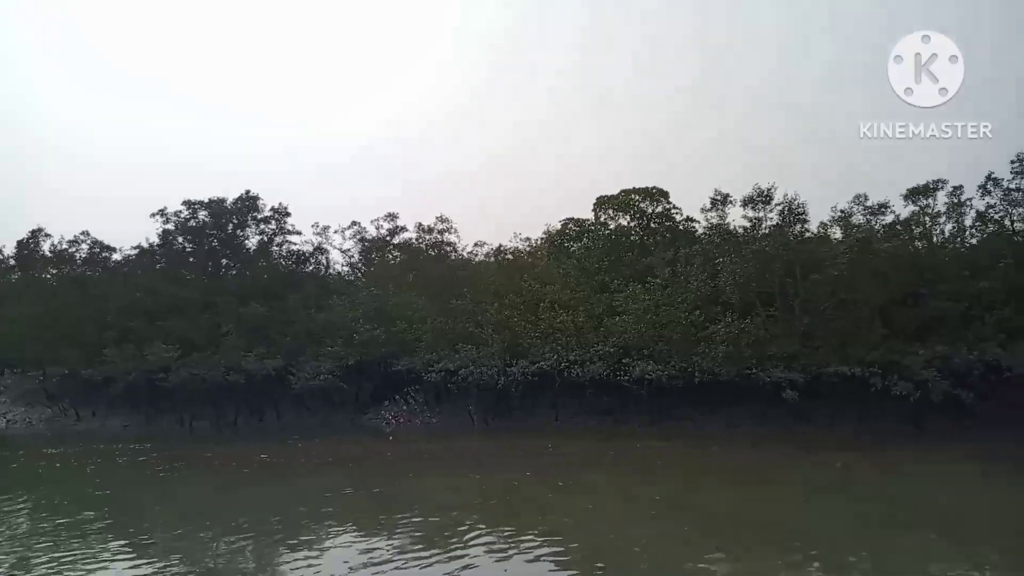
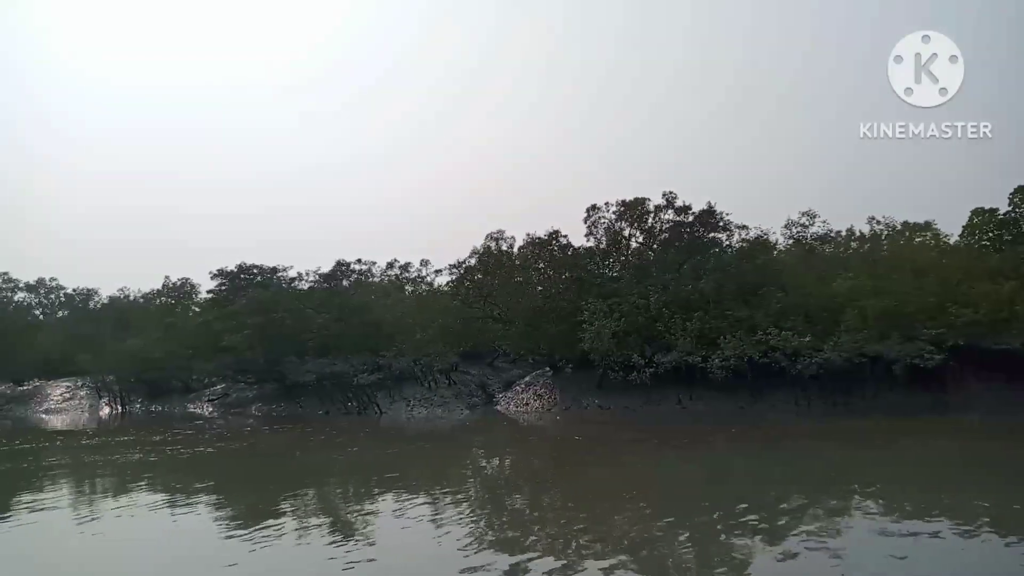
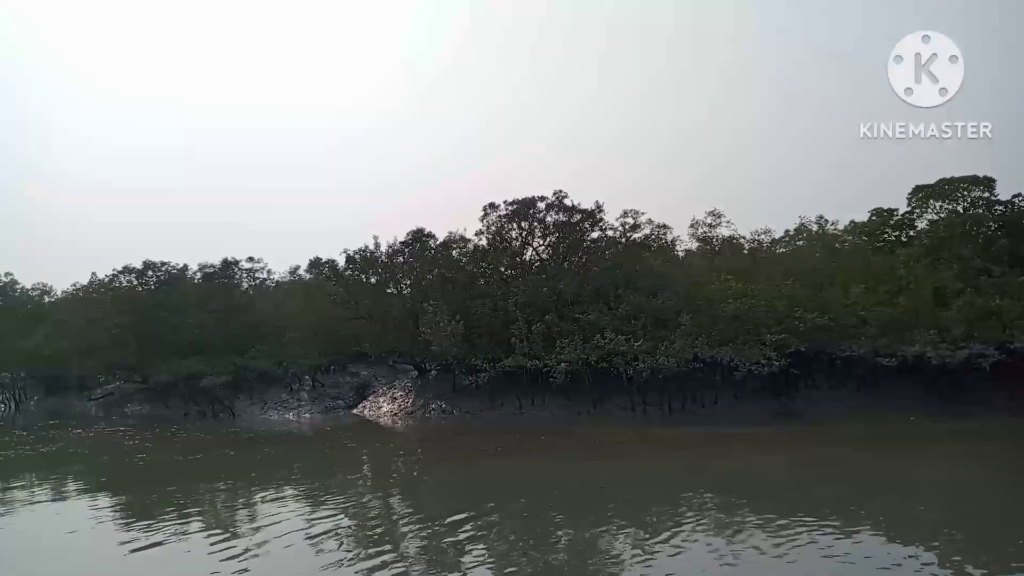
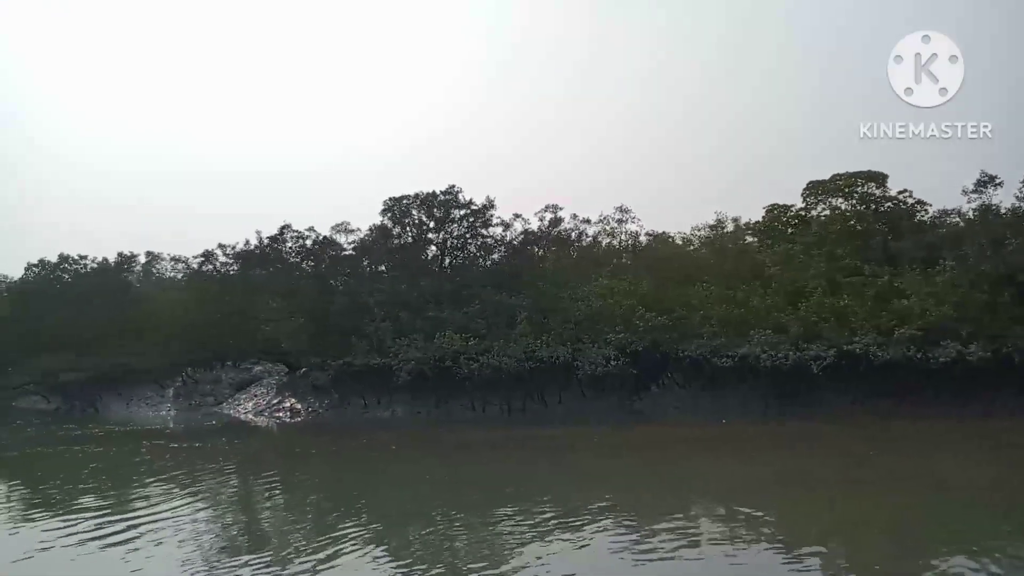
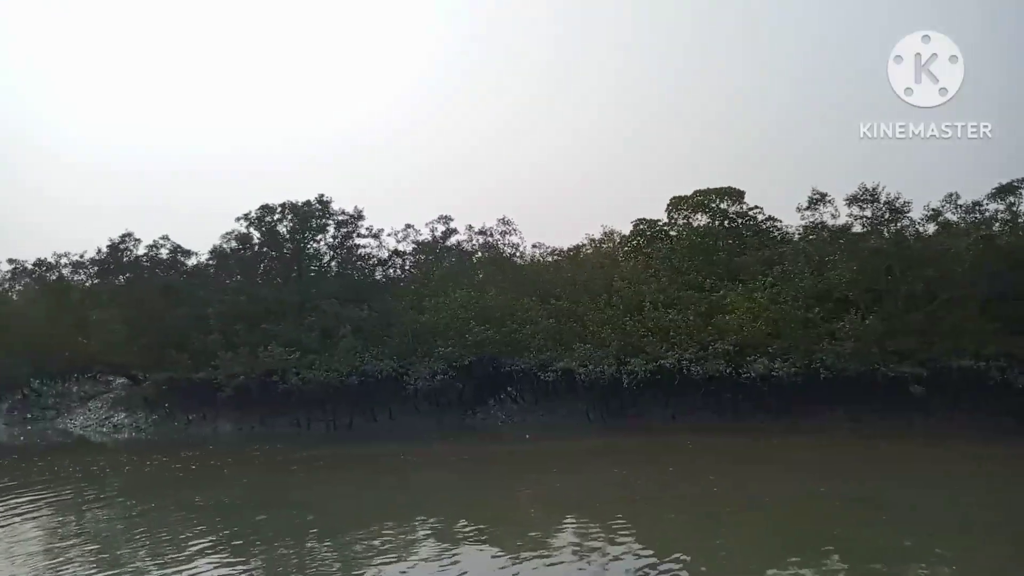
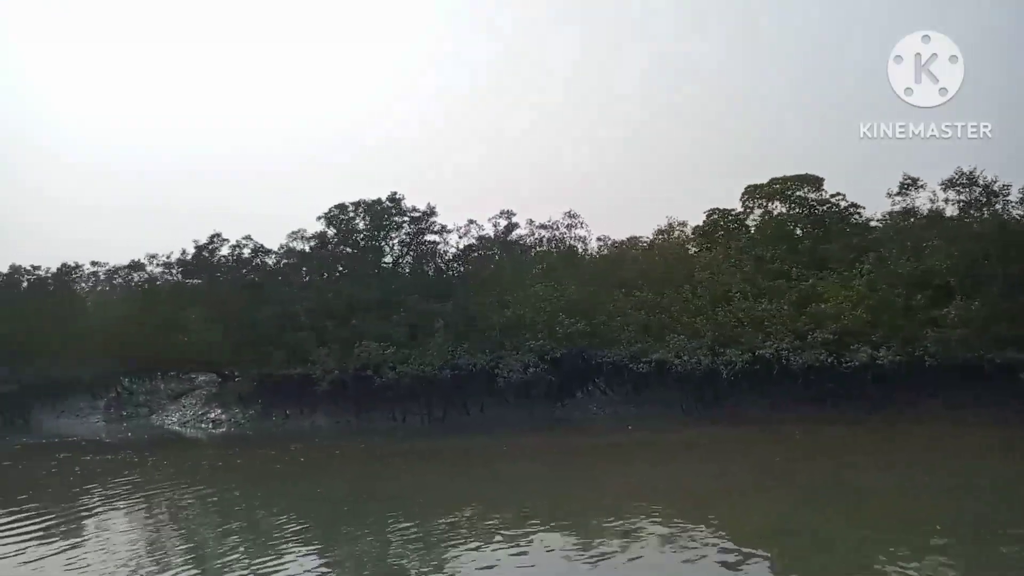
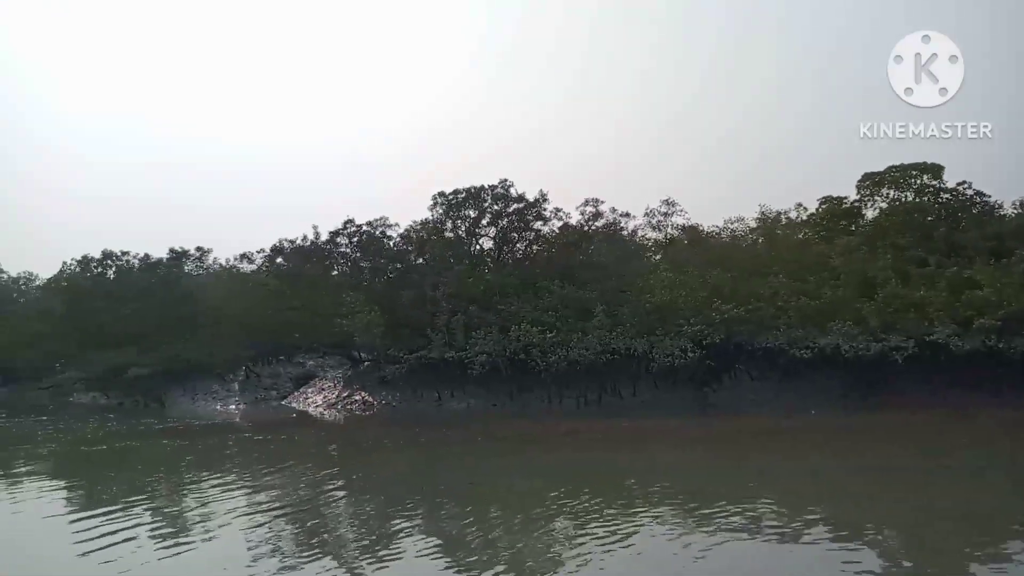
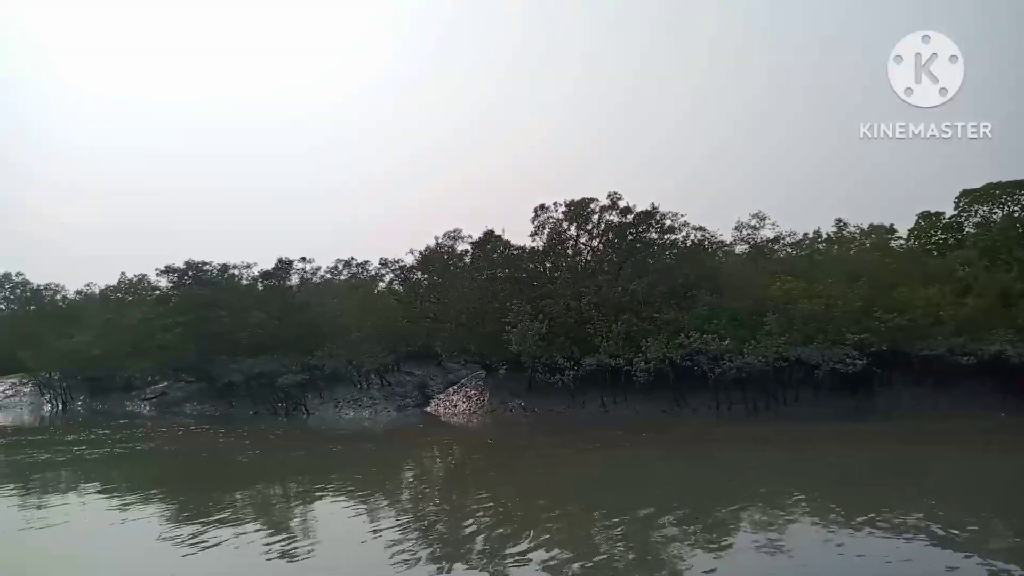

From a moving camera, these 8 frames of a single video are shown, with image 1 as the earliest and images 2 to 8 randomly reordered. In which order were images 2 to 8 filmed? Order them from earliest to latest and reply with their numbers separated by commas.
5, 6, 4, 7, 3, 8, 2
